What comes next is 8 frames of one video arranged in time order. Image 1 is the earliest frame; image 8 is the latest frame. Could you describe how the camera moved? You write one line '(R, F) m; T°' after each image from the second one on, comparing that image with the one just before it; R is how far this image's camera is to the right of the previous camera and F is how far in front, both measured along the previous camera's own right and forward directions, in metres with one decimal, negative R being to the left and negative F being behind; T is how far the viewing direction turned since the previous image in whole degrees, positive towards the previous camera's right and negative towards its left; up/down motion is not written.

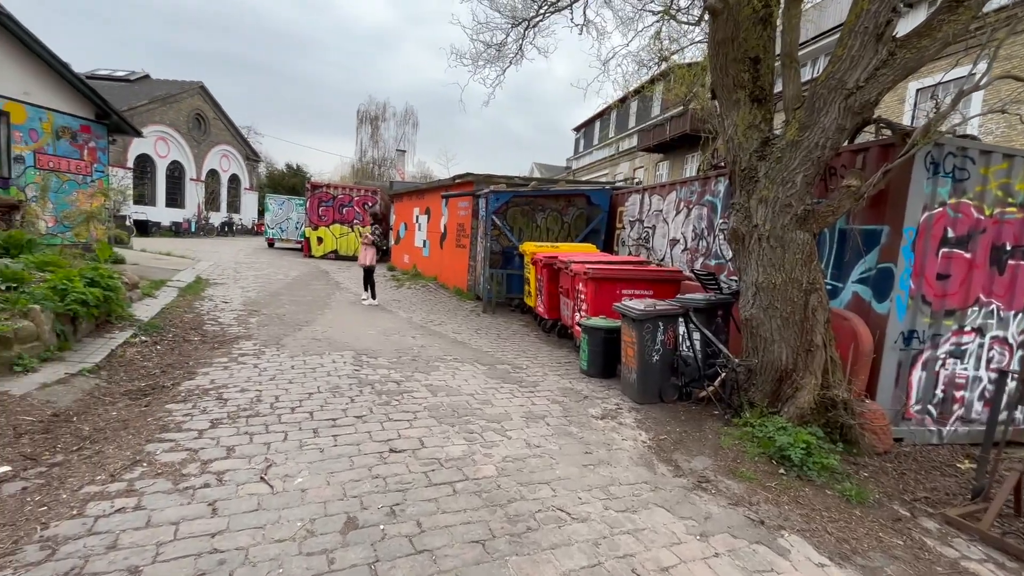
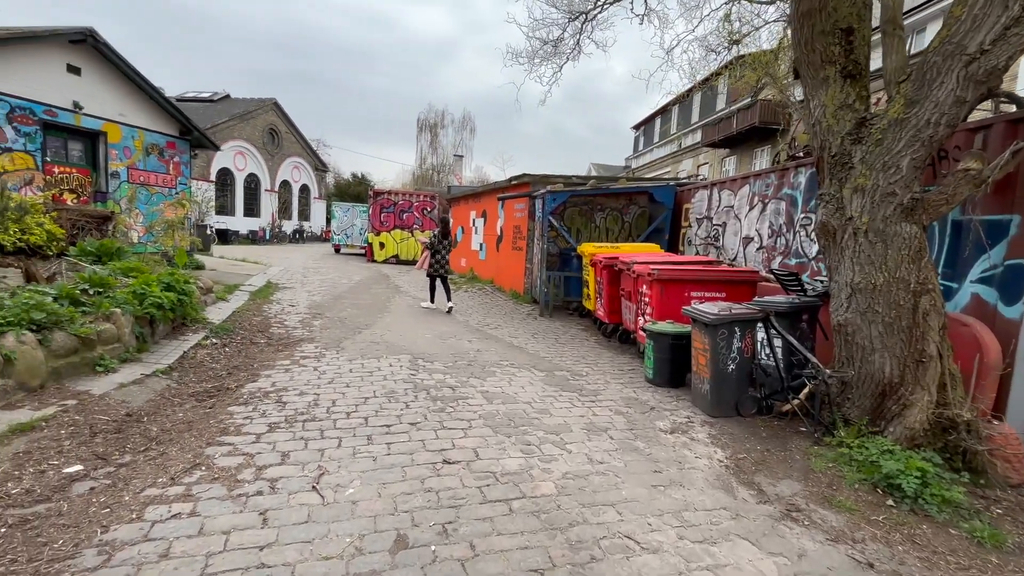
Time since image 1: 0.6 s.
(0.0, +0.5) m; -7°
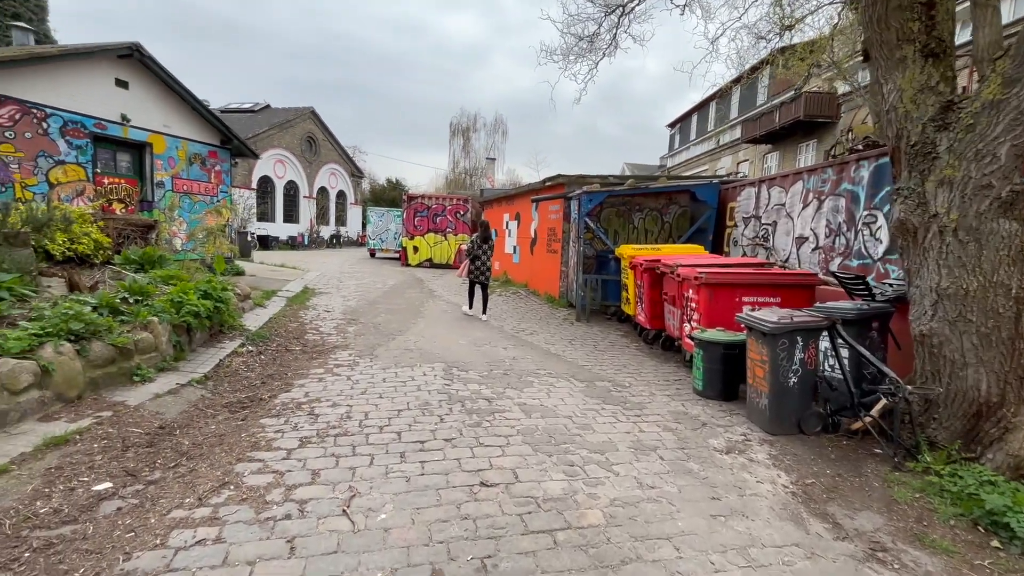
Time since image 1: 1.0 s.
(-0.1, +0.5) m; -4°
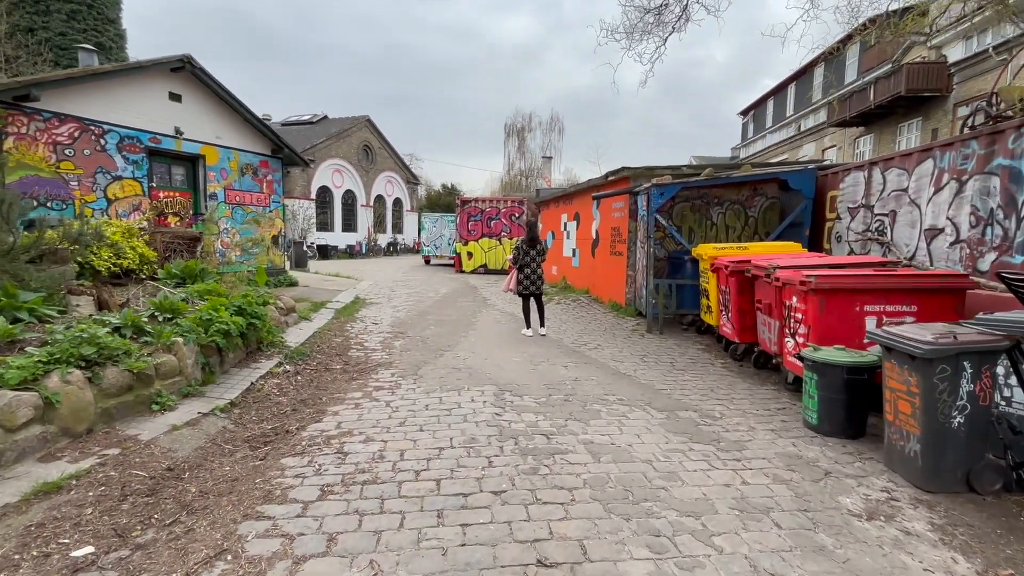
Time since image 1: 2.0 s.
(0.0, +1.4) m; -7°
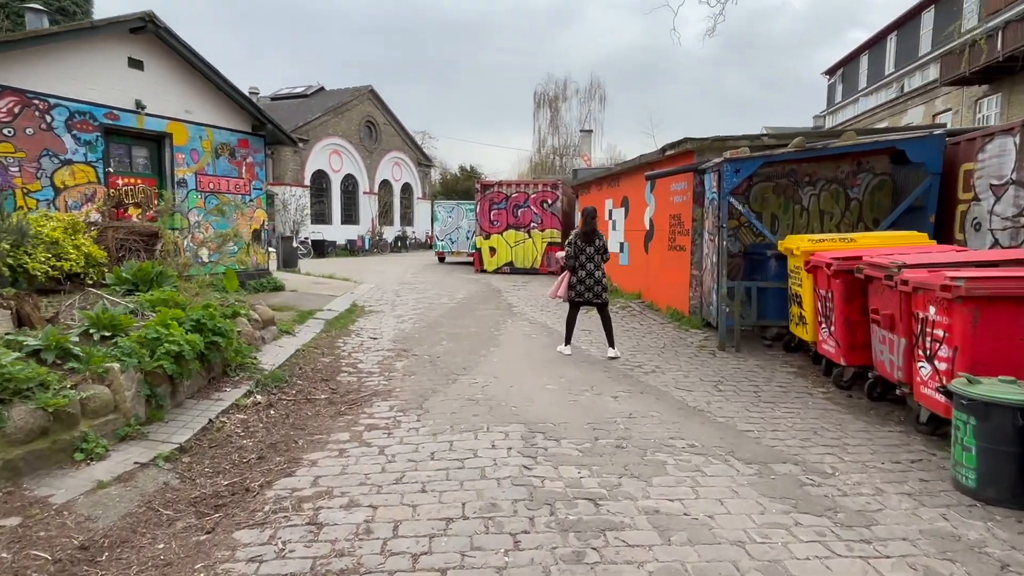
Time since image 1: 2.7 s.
(0.0, +1.7) m; -4°
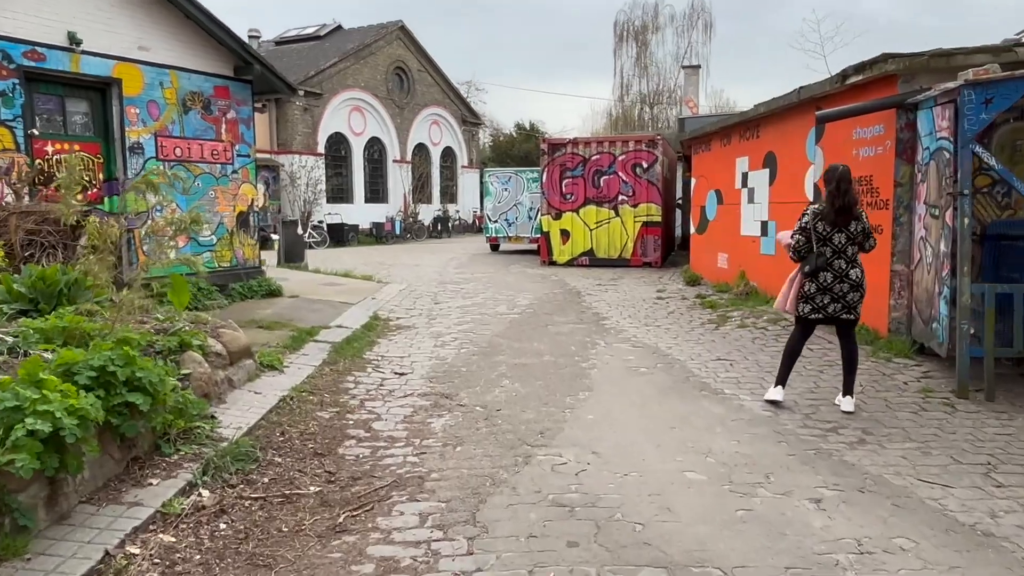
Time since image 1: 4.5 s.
(-0.5, +2.5) m; -6°
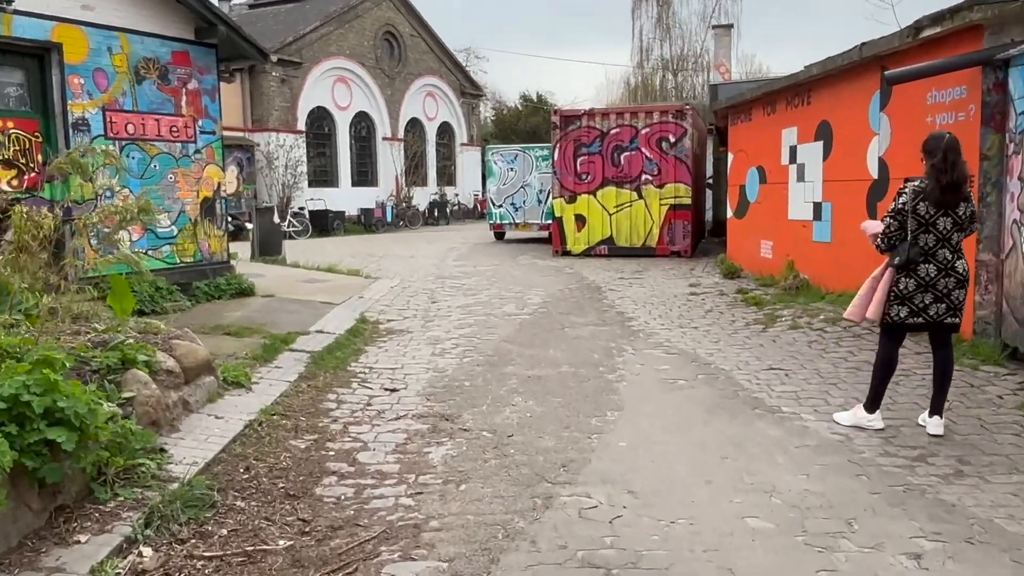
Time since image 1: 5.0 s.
(-0.1, +0.8) m; 0°
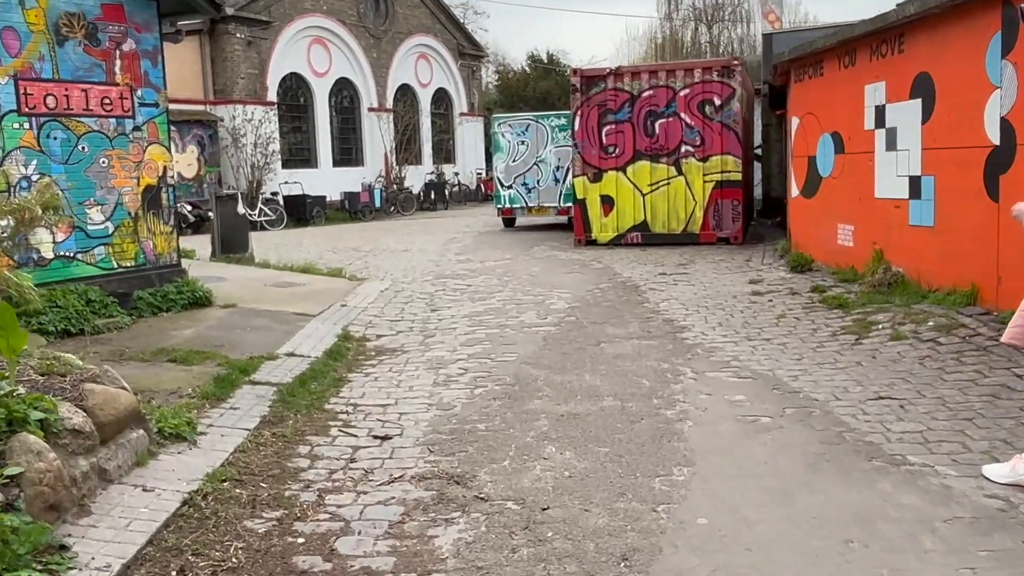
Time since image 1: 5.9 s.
(-0.2, +1.0) m; 0°
